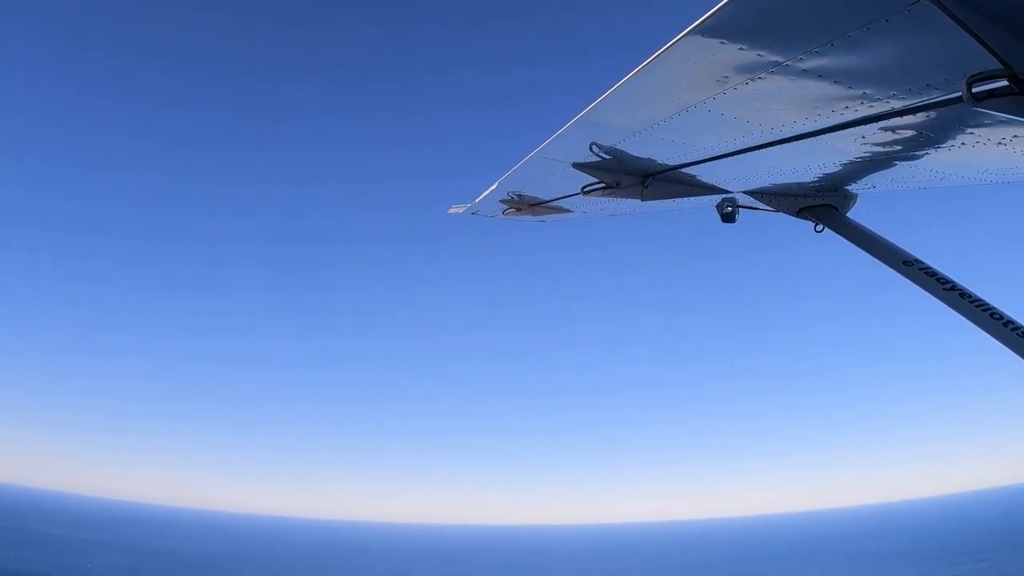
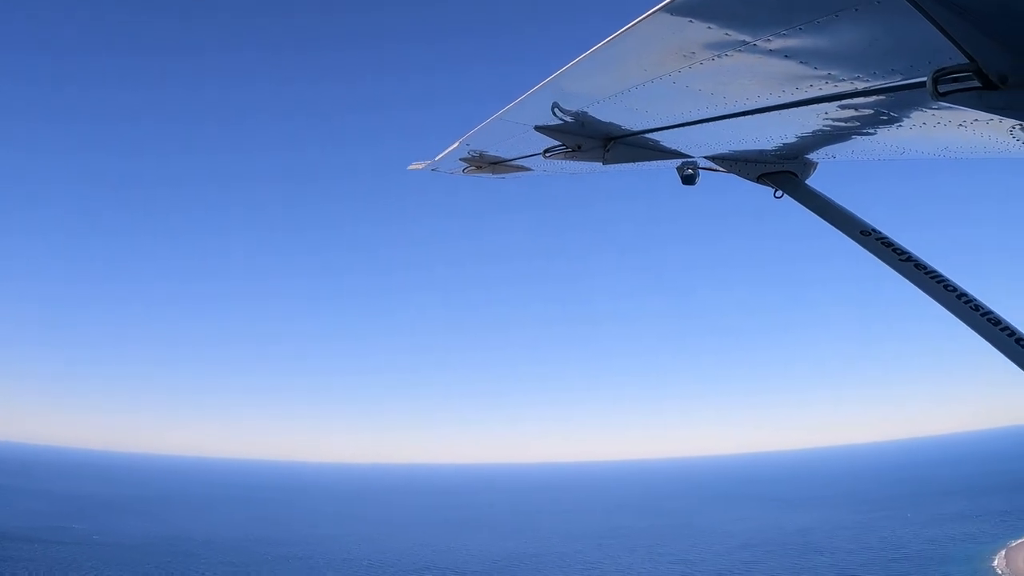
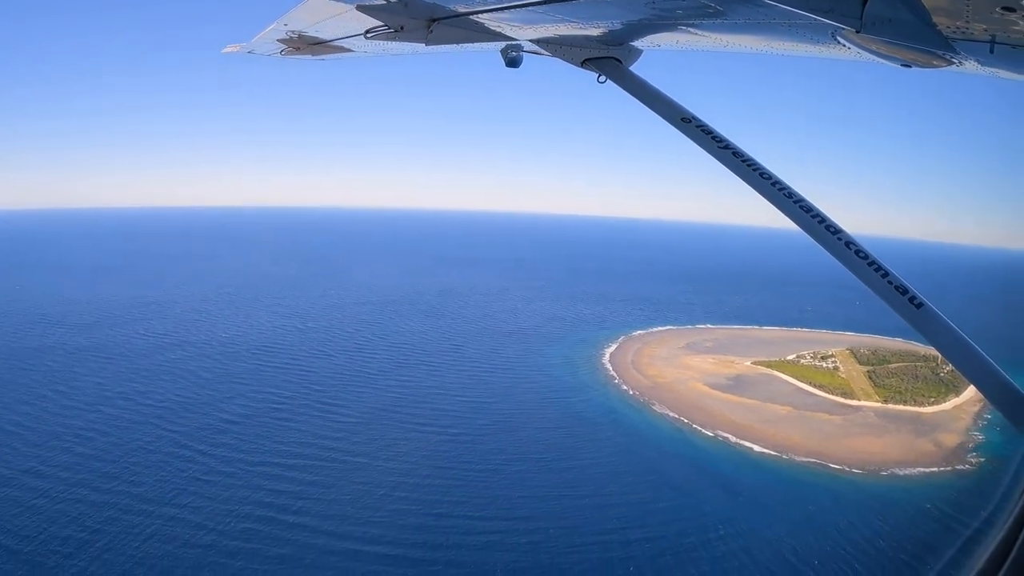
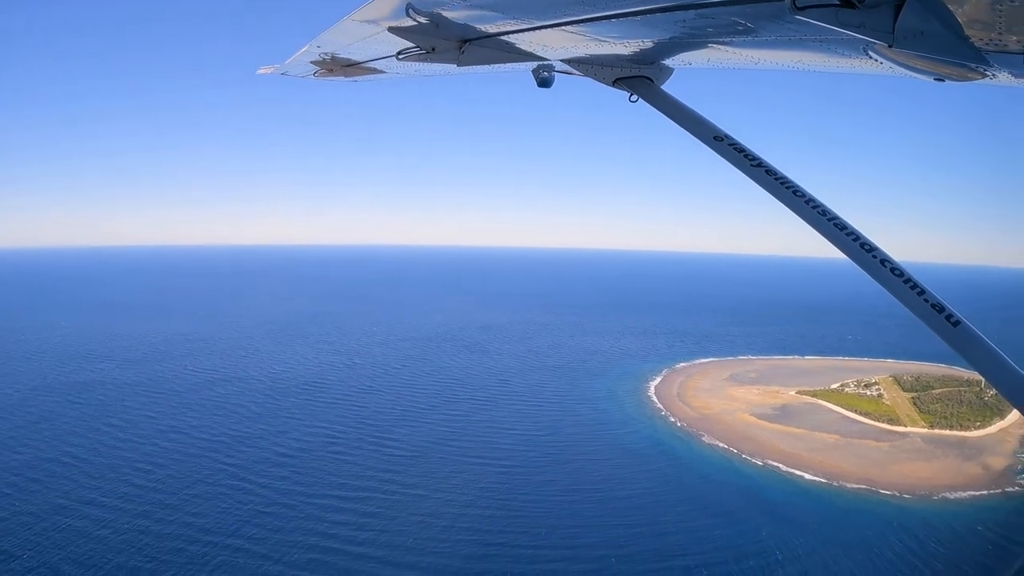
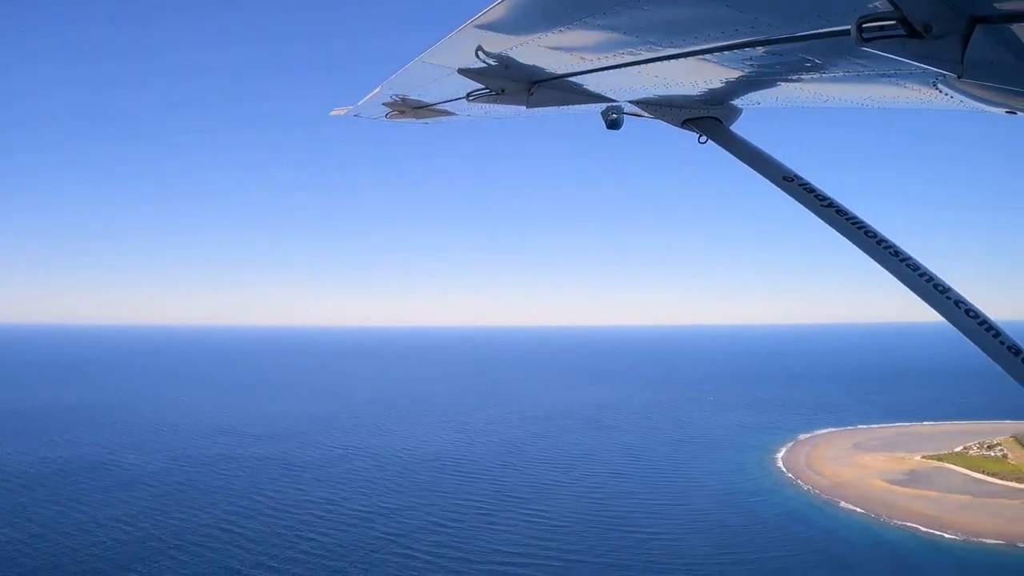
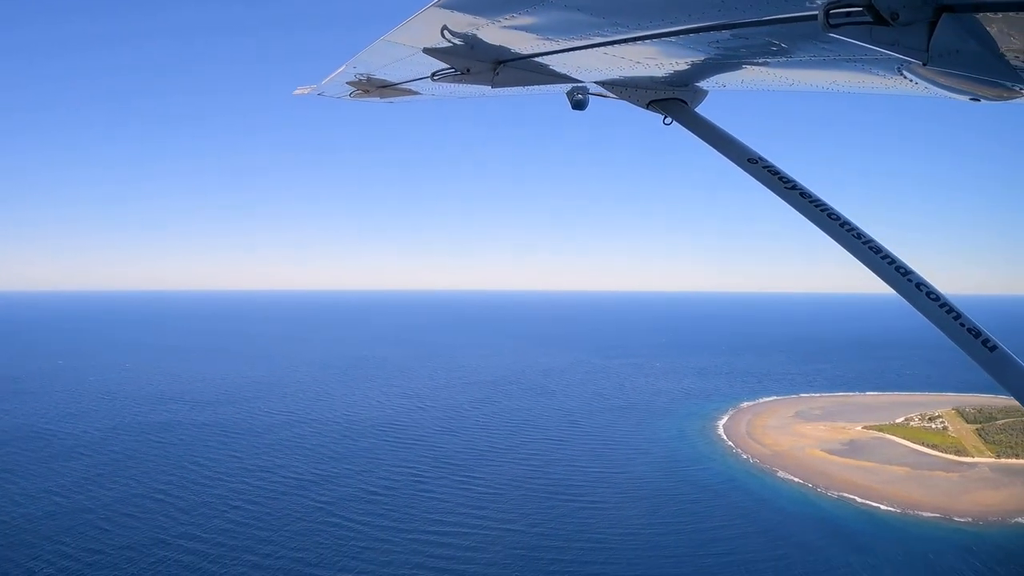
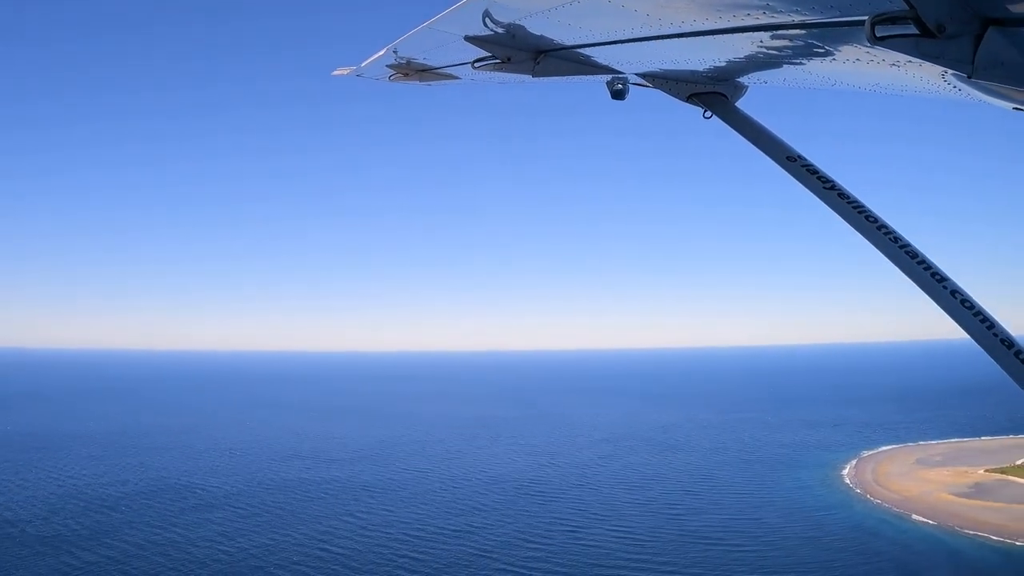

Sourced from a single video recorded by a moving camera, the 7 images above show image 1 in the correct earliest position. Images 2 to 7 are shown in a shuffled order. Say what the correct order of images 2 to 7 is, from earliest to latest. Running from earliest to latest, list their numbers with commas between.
2, 7, 5, 6, 4, 3
